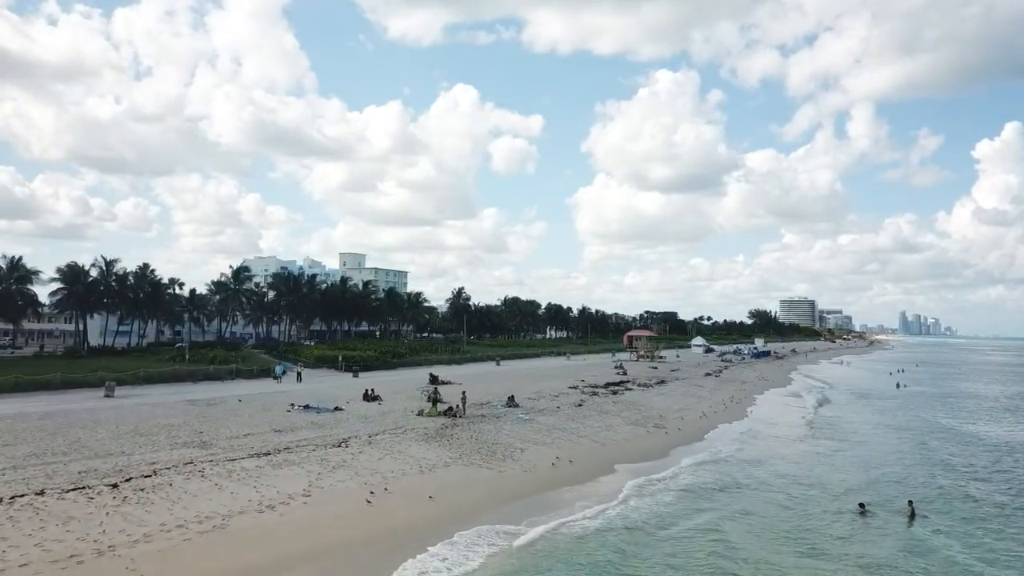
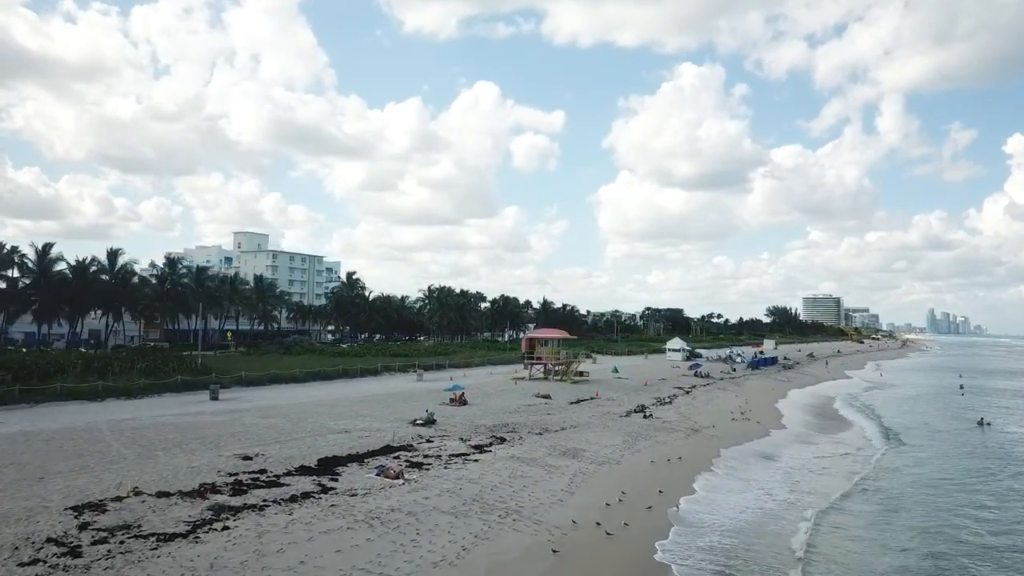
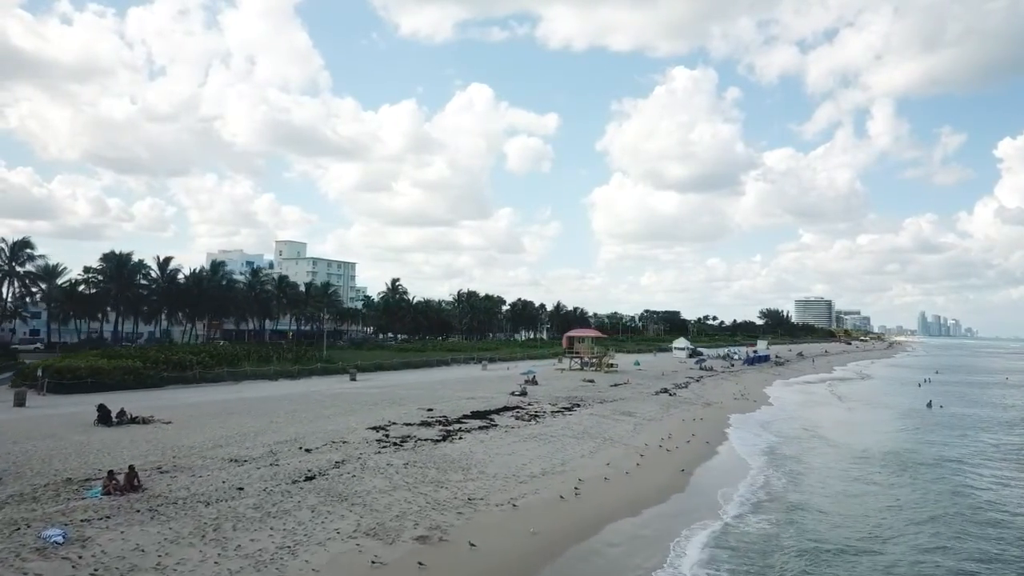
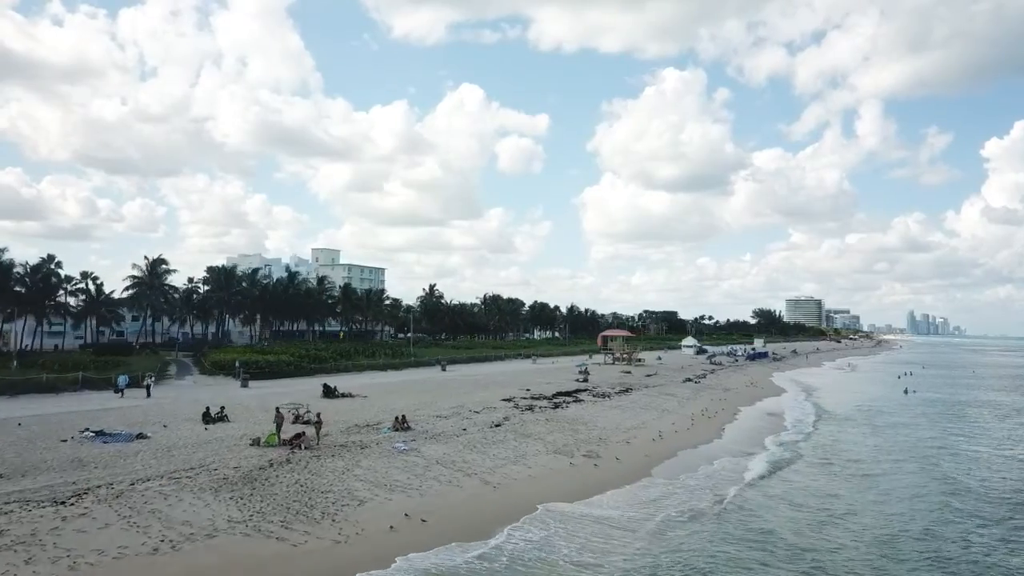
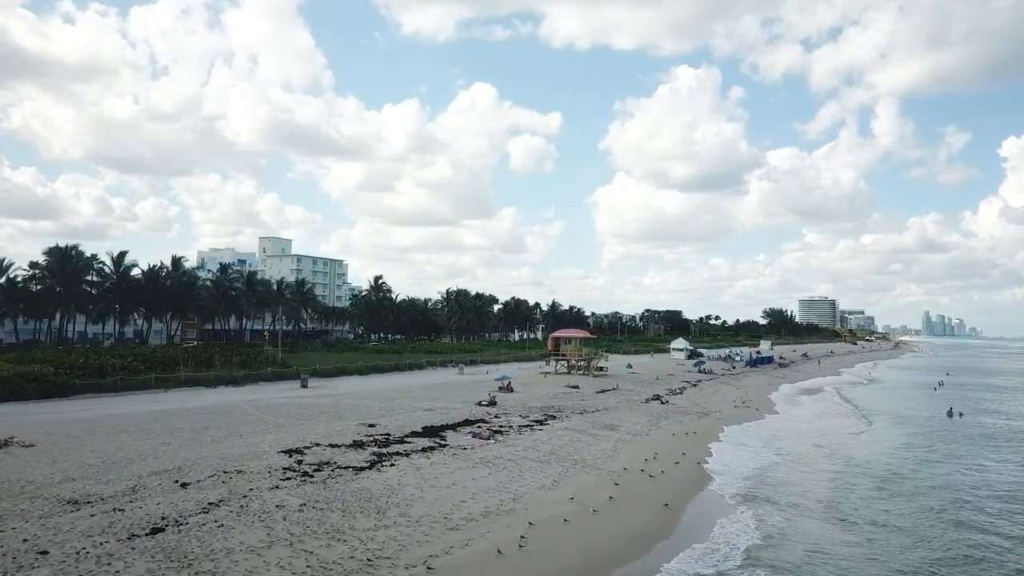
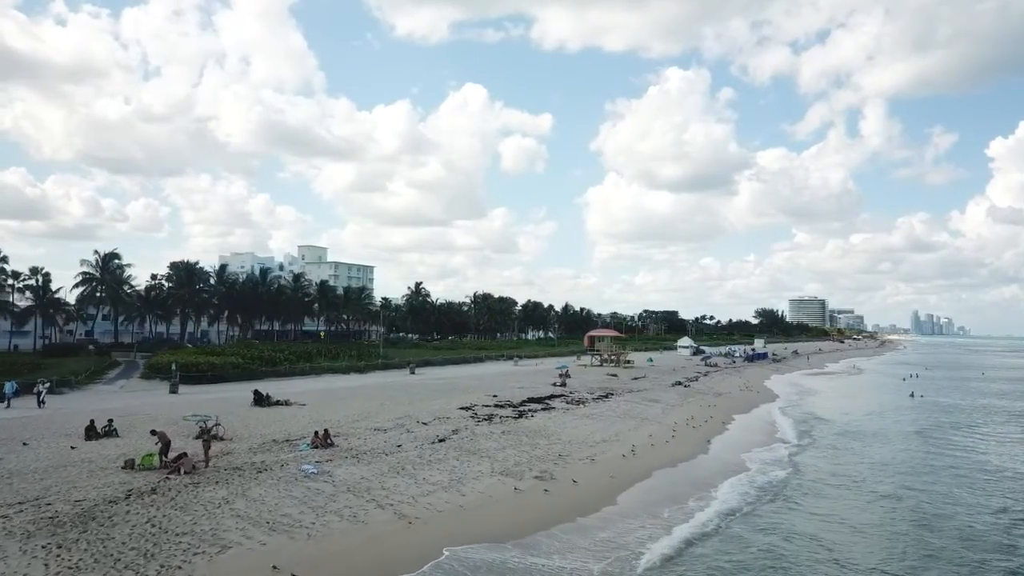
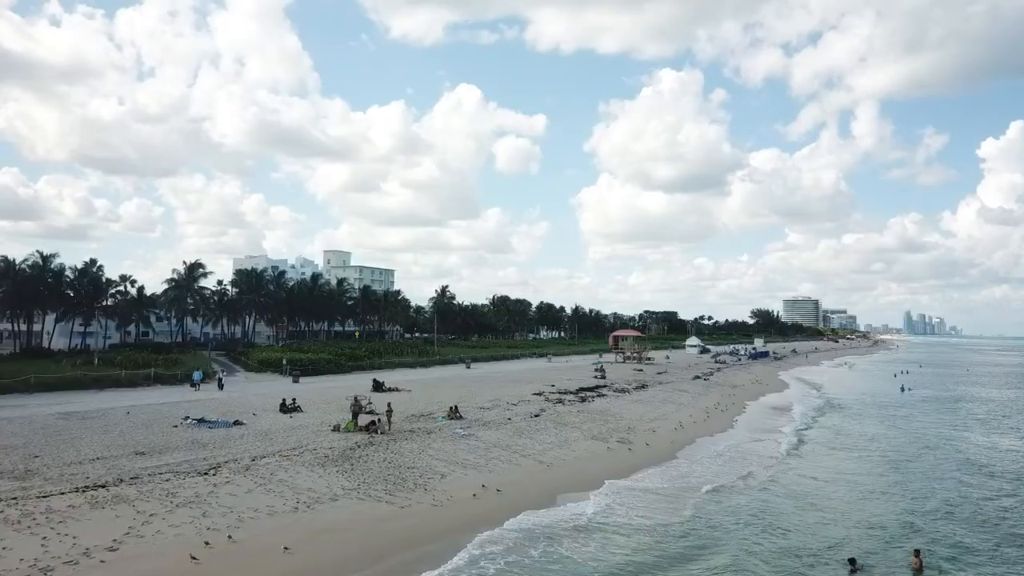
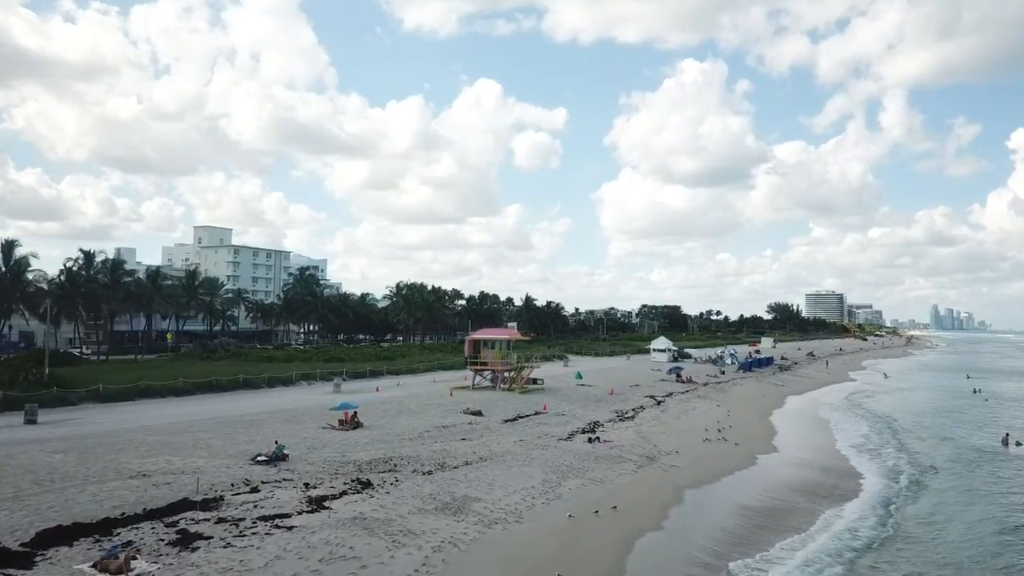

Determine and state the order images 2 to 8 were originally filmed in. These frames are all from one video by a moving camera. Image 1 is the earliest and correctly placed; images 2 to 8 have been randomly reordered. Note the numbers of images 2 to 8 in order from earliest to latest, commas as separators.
7, 4, 6, 3, 5, 2, 8
